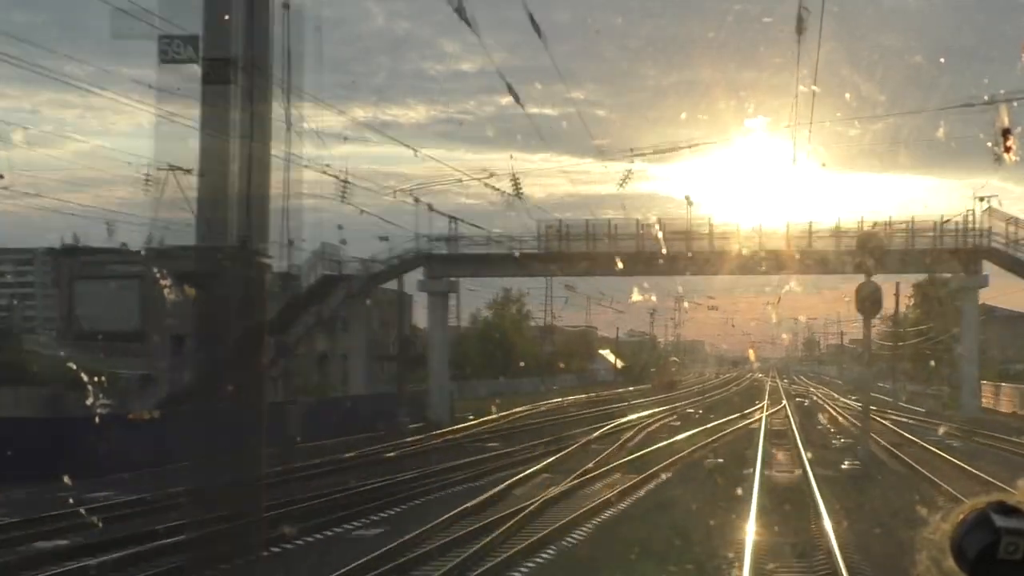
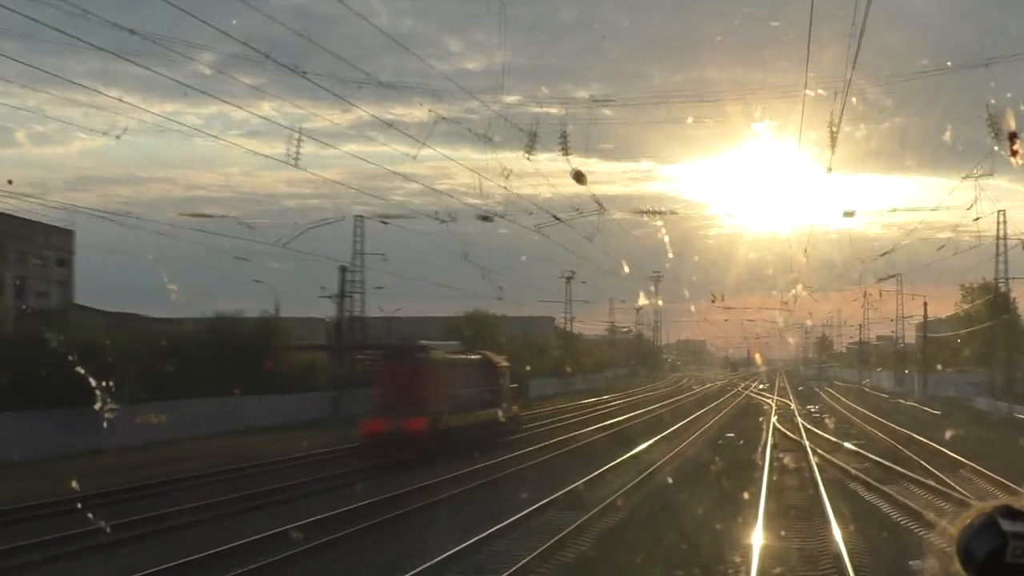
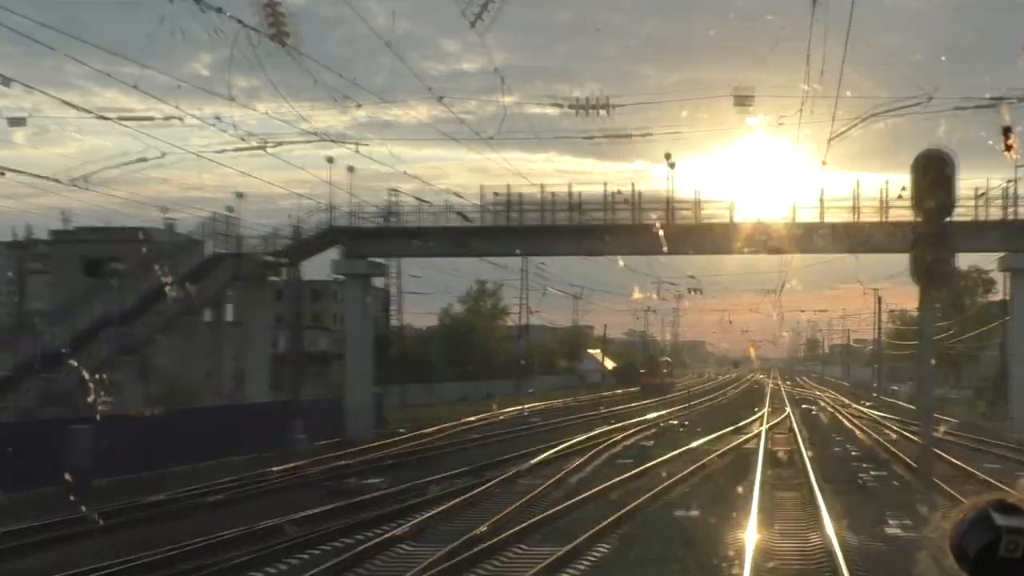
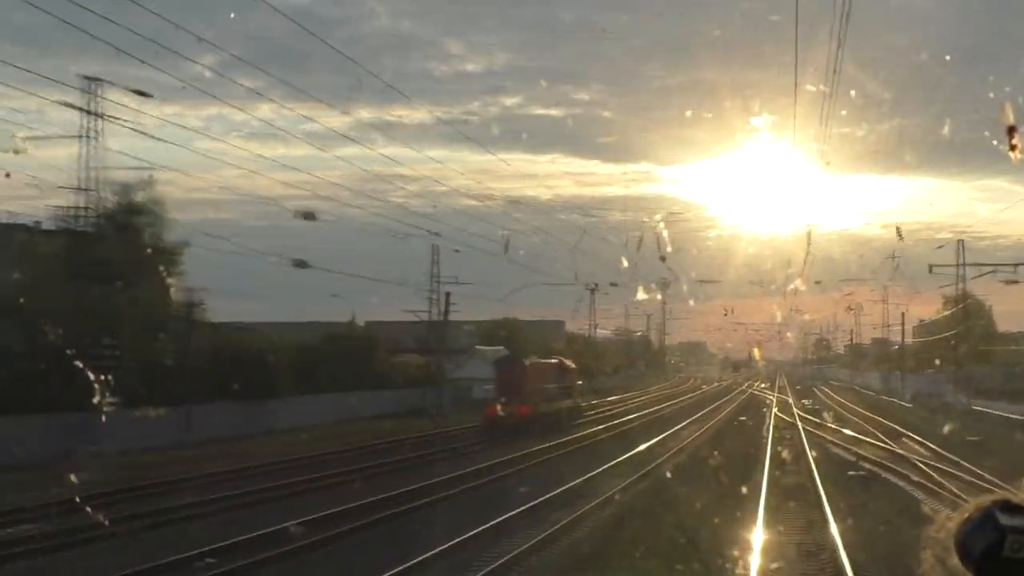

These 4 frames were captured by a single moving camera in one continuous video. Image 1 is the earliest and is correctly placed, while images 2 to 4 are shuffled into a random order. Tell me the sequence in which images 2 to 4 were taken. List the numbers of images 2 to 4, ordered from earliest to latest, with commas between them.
3, 4, 2
